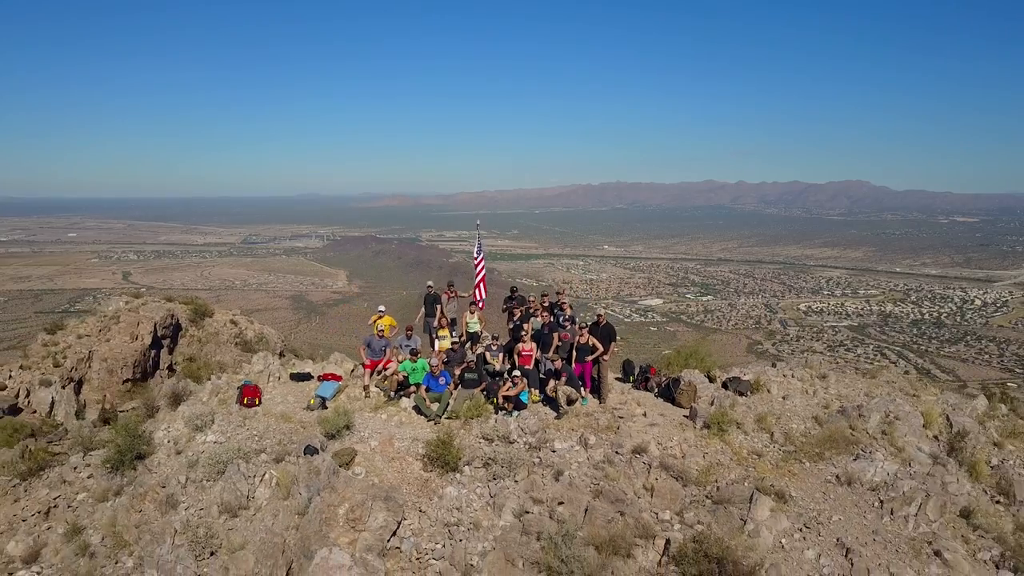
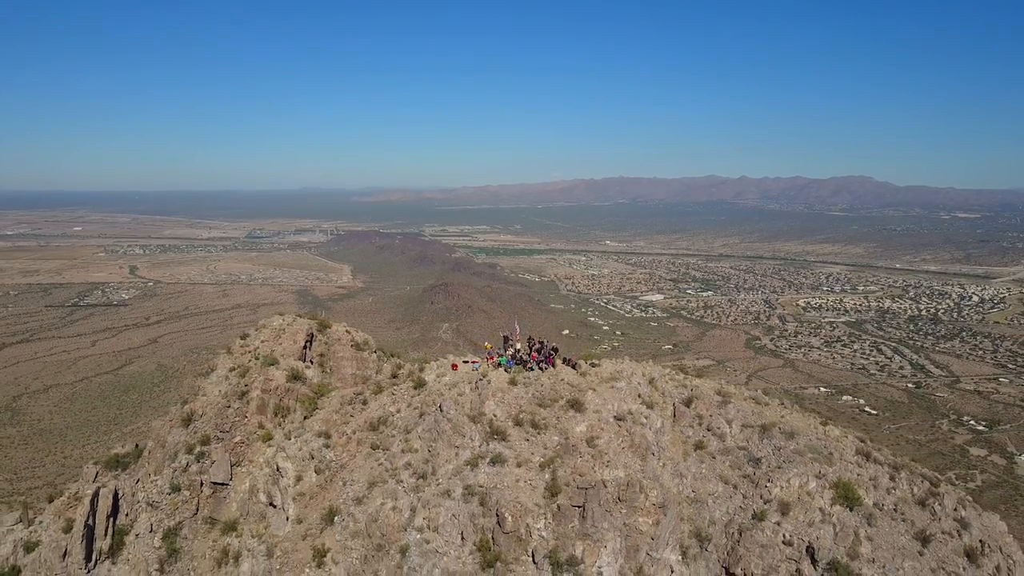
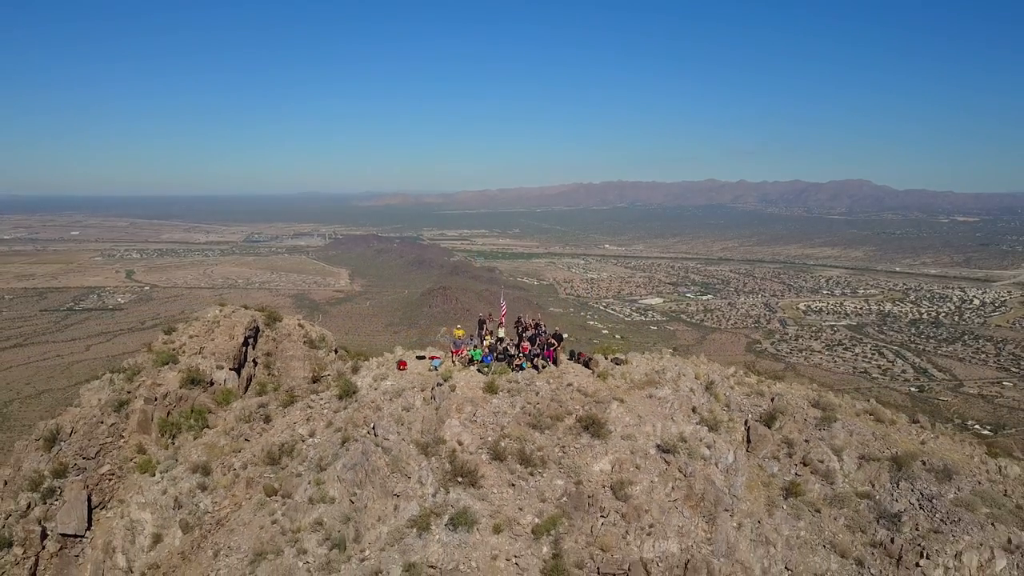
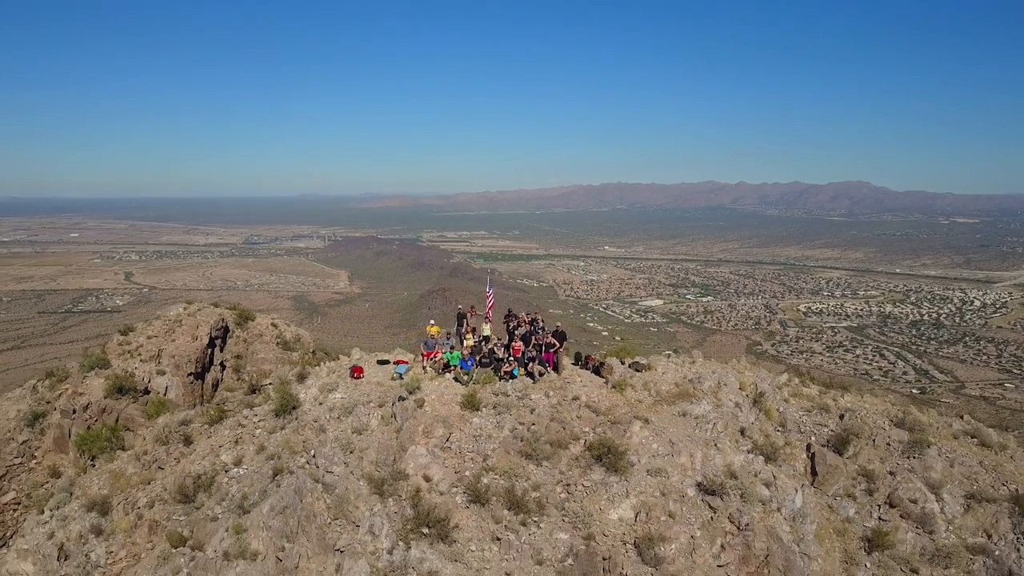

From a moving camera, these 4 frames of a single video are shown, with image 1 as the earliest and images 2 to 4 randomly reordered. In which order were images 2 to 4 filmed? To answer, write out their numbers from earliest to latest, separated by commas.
4, 3, 2
